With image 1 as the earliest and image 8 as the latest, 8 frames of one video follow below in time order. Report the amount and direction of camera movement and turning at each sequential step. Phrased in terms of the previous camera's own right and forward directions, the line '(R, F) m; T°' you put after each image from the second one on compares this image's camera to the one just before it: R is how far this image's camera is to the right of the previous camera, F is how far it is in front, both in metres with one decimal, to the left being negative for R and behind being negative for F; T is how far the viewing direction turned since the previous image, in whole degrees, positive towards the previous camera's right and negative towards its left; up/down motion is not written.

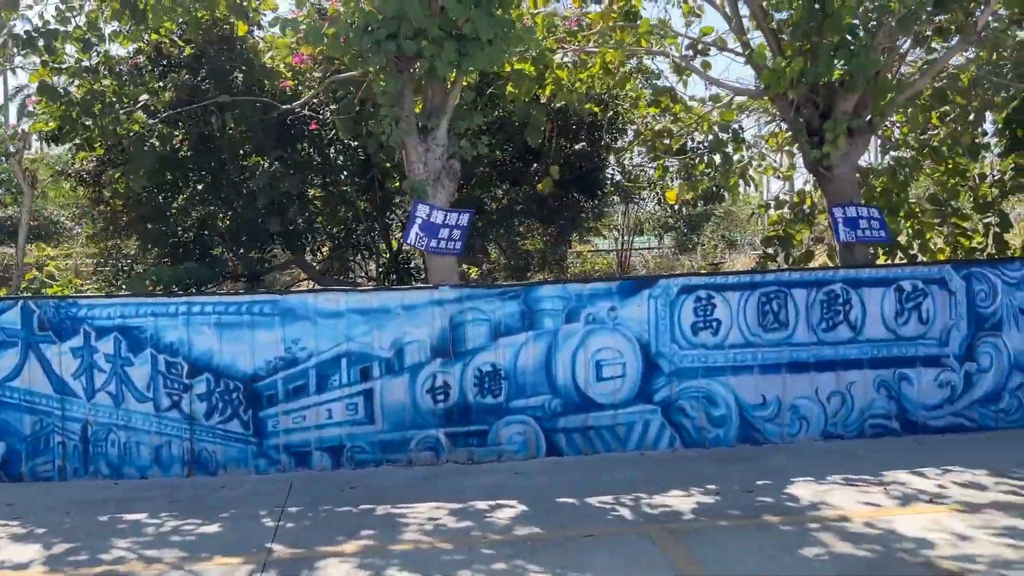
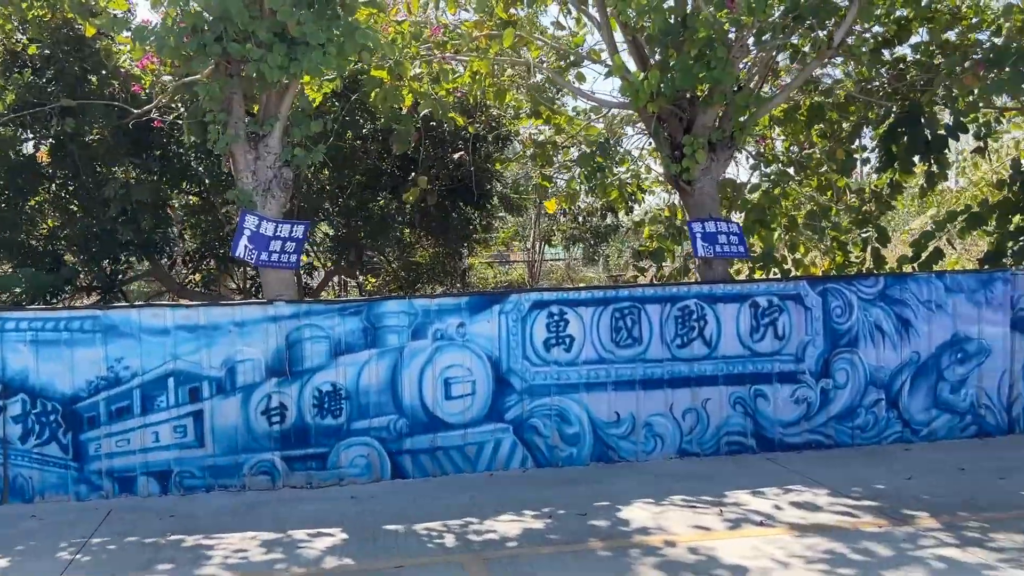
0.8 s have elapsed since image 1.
(+0.8, +0.2) m; +4°
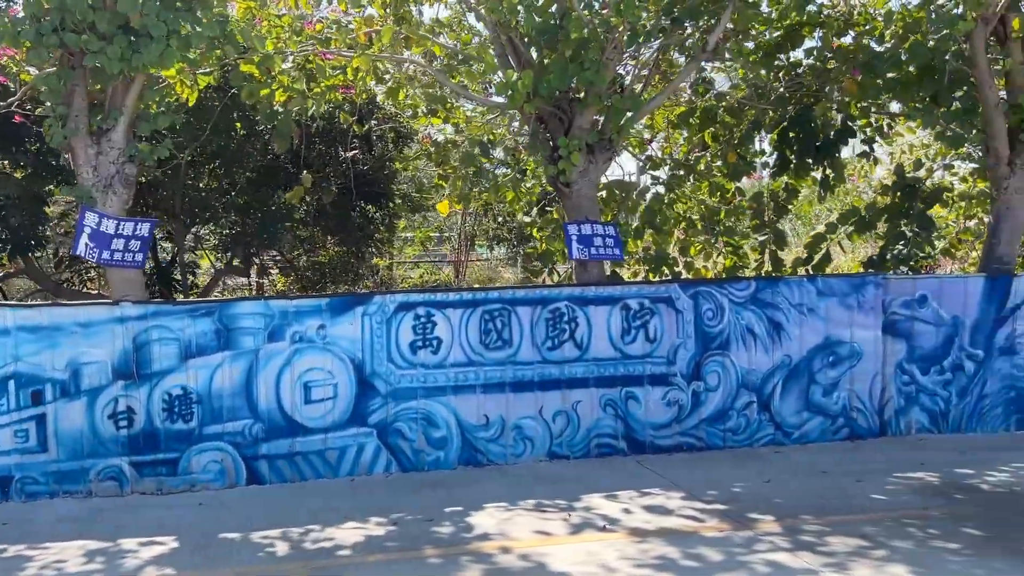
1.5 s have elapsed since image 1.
(+0.8, +0.1) m; +3°
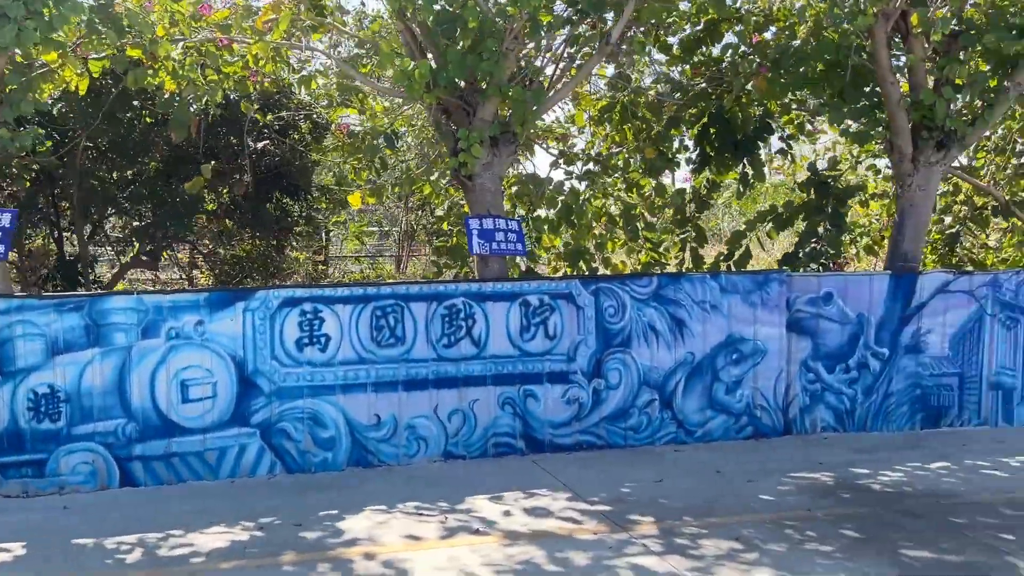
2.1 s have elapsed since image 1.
(+0.6, +0.2) m; +2°
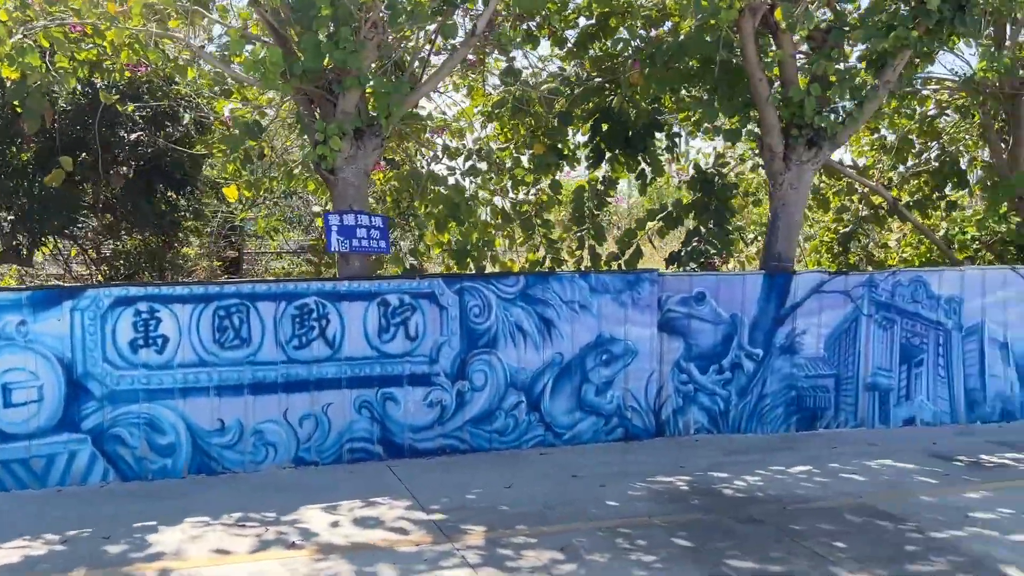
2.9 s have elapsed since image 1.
(+0.9, +0.2) m; +2°
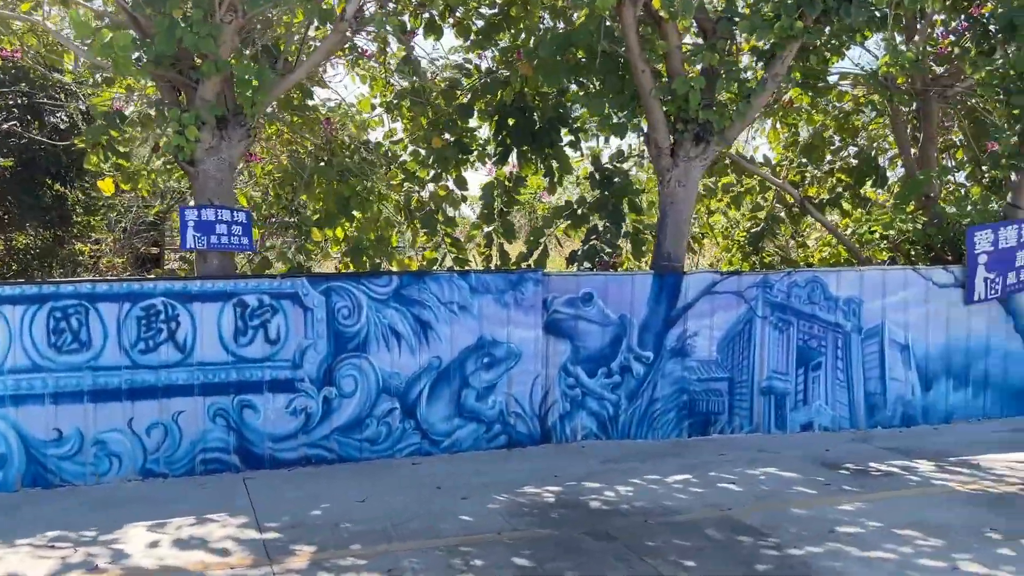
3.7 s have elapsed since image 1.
(+0.9, +0.4) m; +2°
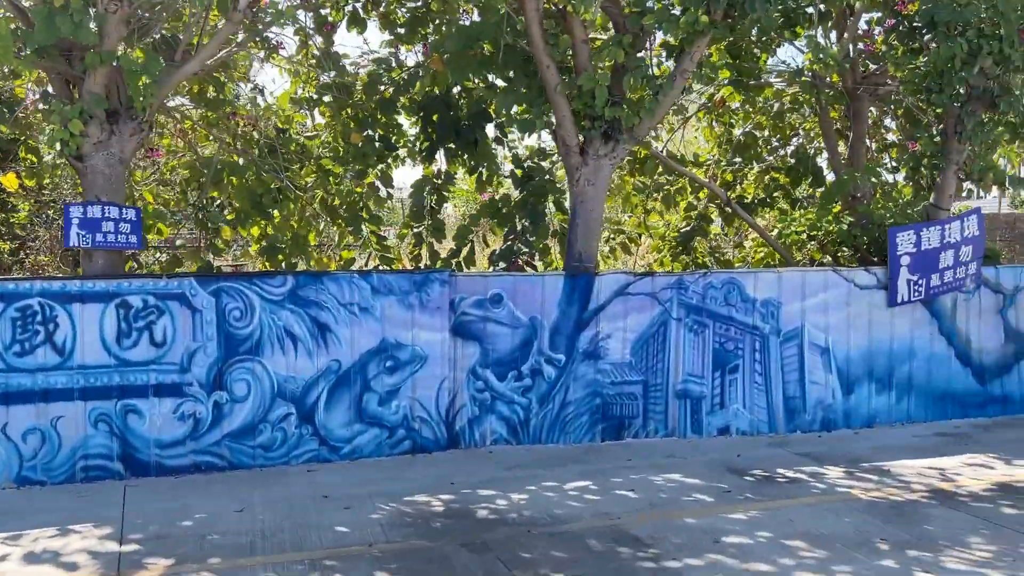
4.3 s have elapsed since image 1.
(+0.7, +0.2) m; +1°
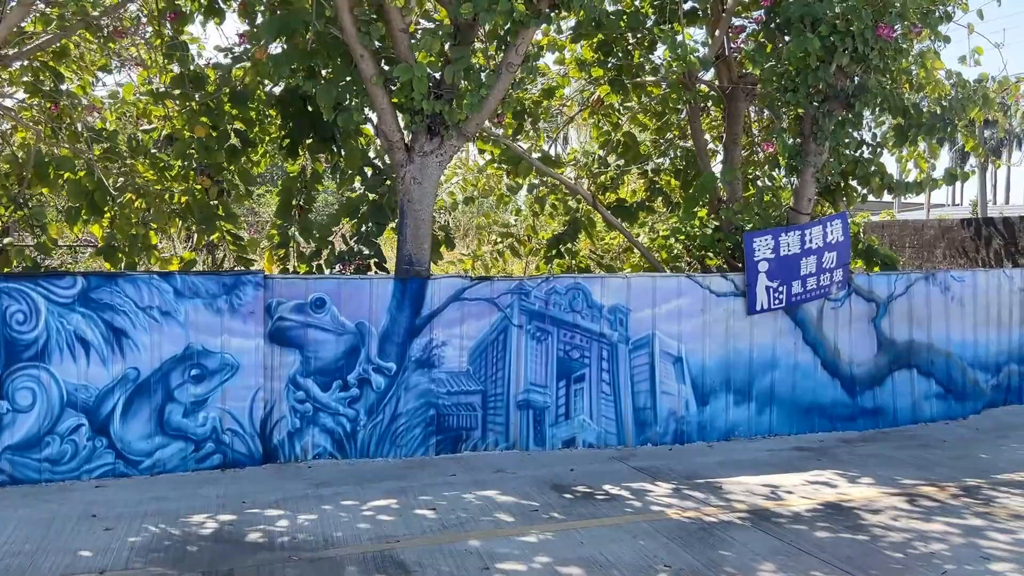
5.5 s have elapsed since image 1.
(+1.3, +0.4) m; +1°
